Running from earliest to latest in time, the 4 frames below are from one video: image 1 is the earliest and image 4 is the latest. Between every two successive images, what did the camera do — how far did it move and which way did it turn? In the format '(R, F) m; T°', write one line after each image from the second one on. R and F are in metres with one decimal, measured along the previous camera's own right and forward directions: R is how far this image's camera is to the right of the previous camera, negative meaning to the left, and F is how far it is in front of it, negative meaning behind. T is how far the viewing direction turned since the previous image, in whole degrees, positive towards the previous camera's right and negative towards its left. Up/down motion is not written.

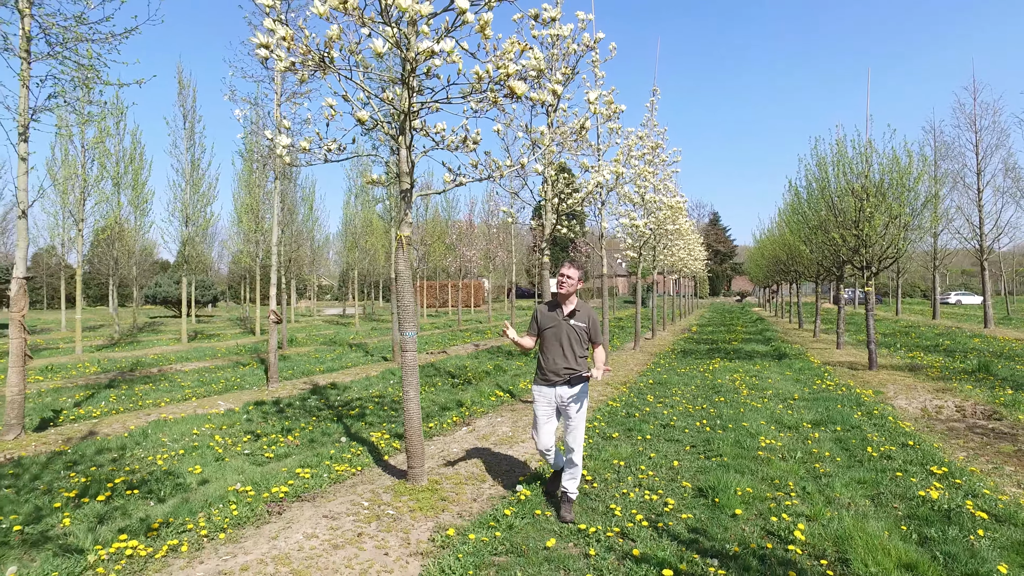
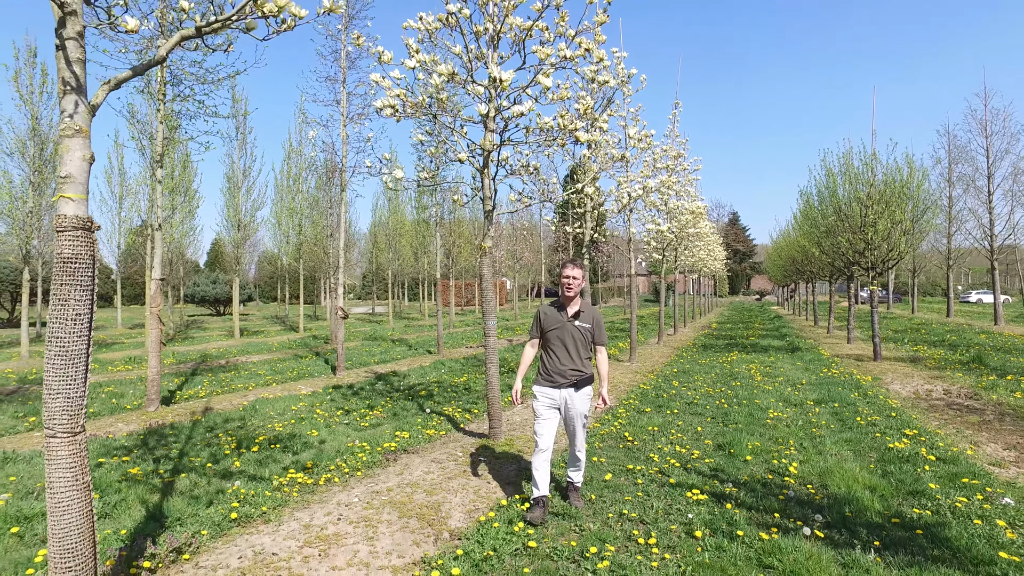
(-0.6, -1.6) m; -2°
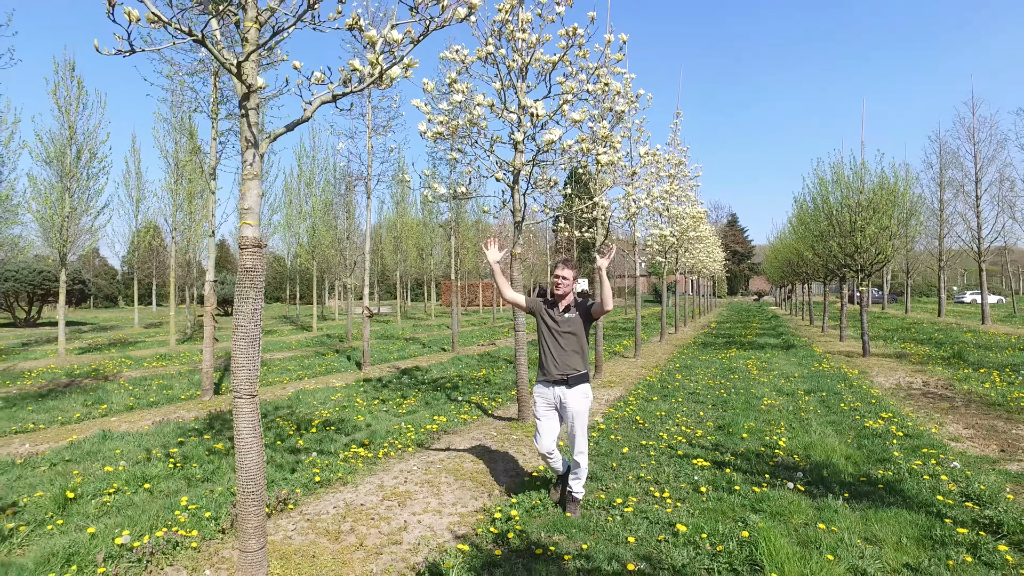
(-0.4, -1.0) m; 0°
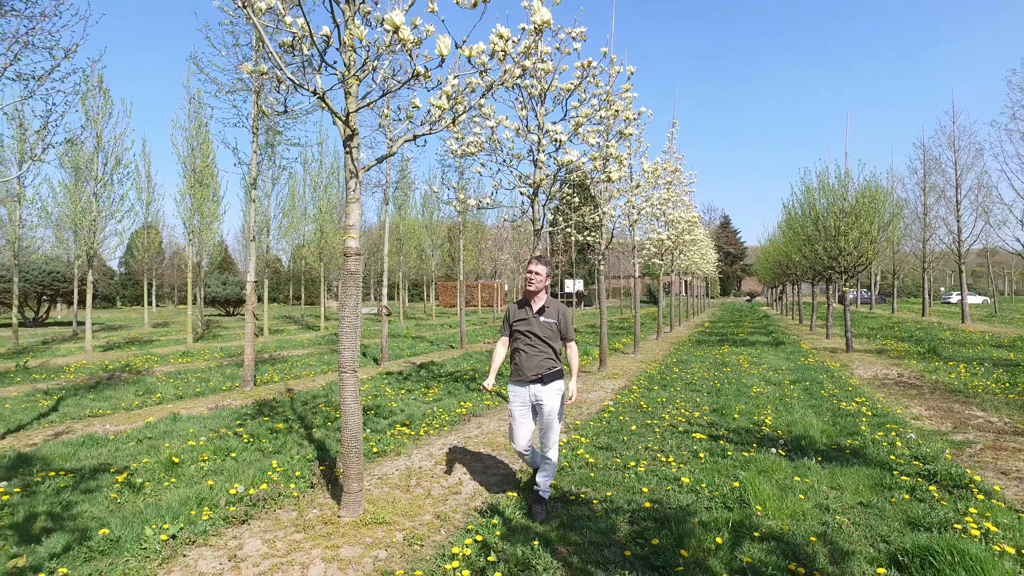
(-0.5, -1.1) m; +1°
